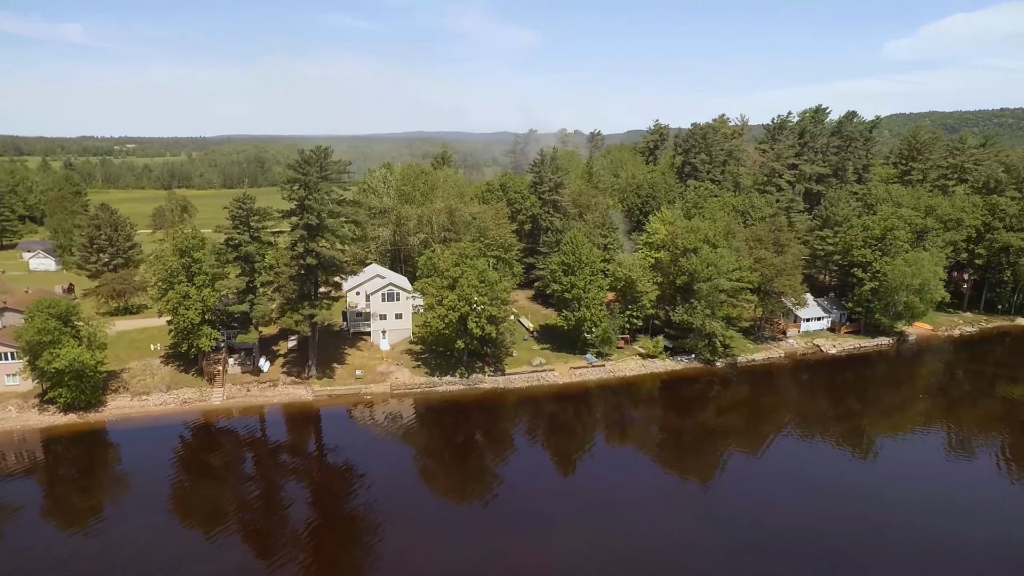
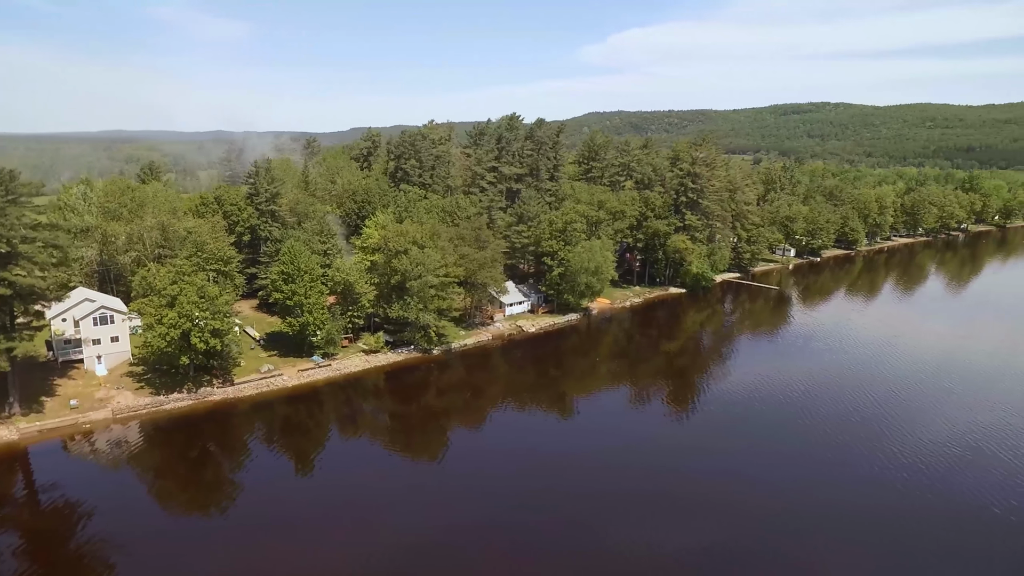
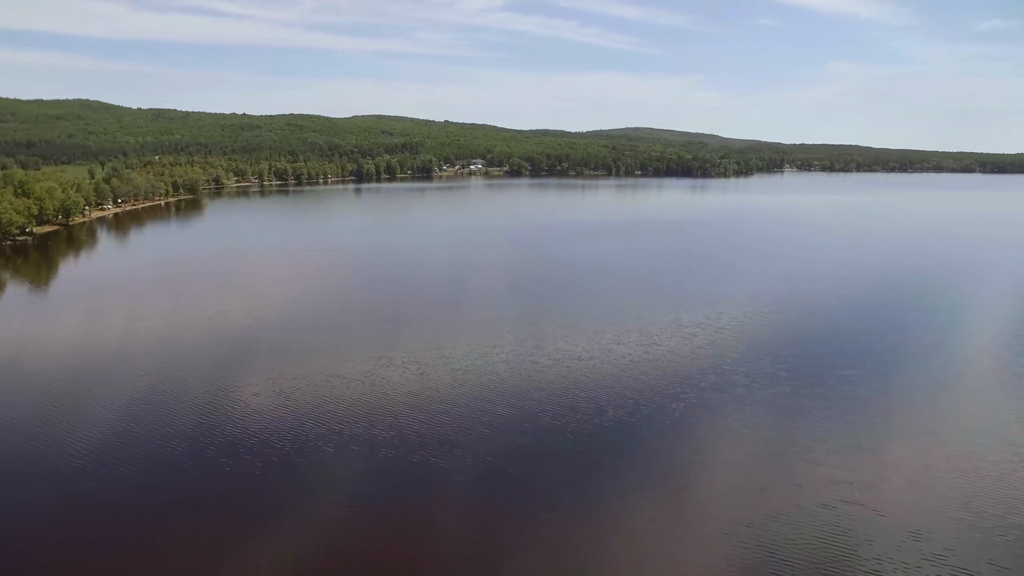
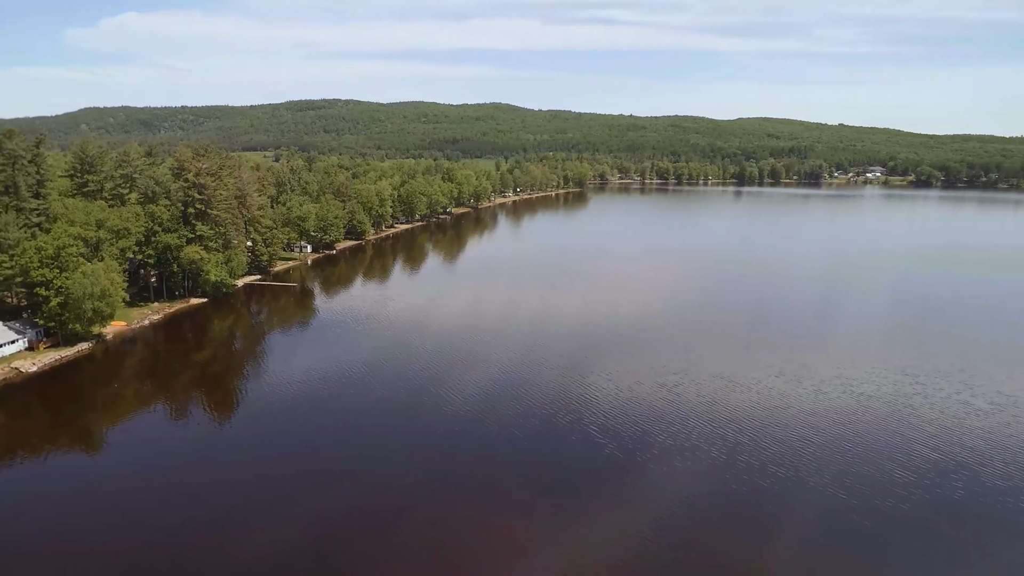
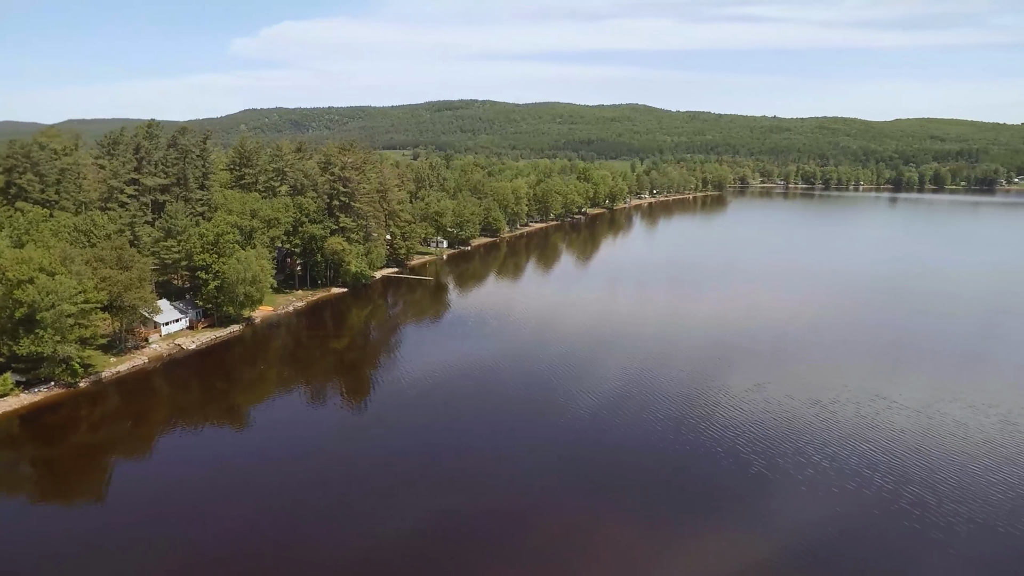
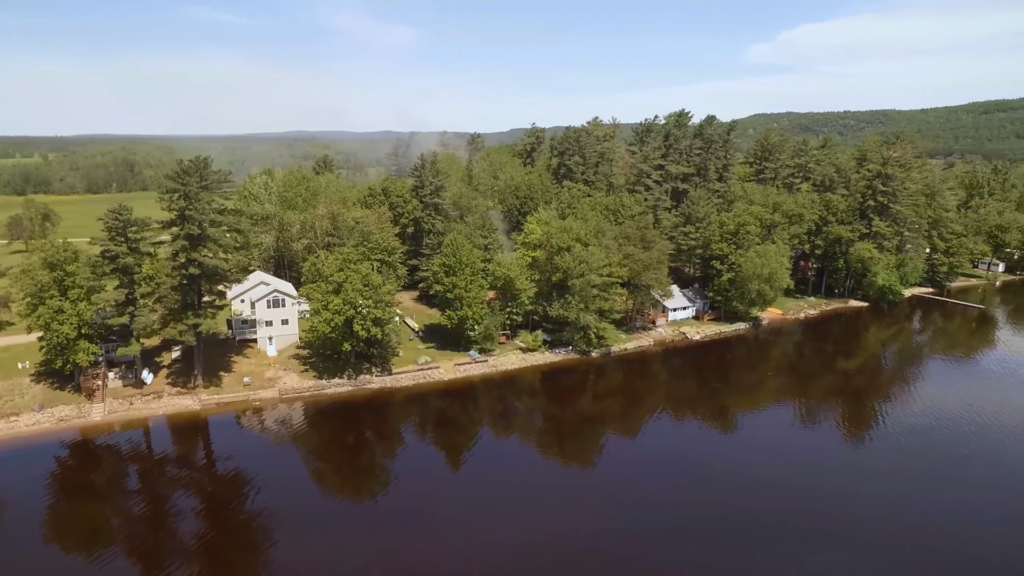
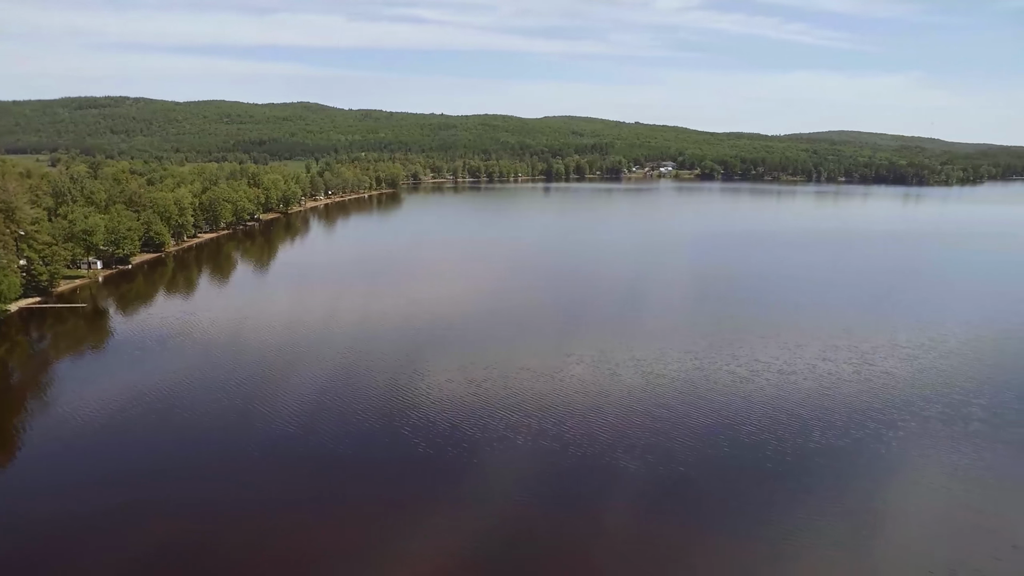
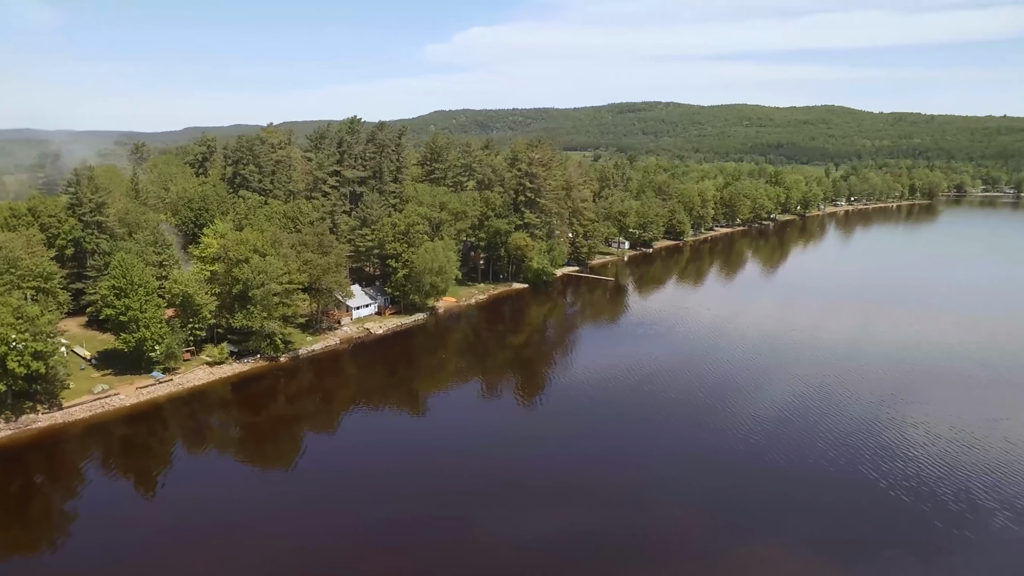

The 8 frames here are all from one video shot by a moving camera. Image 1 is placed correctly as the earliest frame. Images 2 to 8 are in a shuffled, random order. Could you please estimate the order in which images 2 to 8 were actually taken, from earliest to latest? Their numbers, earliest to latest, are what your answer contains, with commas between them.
6, 2, 8, 5, 4, 7, 3
